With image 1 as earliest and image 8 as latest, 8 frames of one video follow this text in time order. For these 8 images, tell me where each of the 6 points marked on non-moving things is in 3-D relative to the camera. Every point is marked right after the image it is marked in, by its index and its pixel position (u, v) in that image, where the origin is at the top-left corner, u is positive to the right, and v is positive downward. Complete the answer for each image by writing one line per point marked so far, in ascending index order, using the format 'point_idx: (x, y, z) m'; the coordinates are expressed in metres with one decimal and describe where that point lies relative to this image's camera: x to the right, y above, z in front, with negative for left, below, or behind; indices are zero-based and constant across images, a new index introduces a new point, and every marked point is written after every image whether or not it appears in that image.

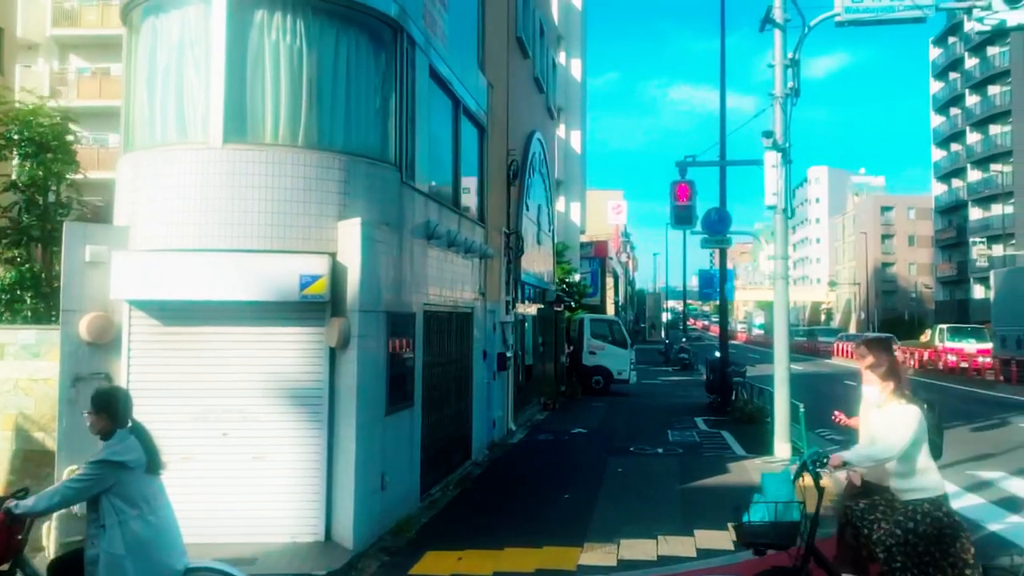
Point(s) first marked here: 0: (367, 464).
0: (-1.3, -1.6, +8.0) m
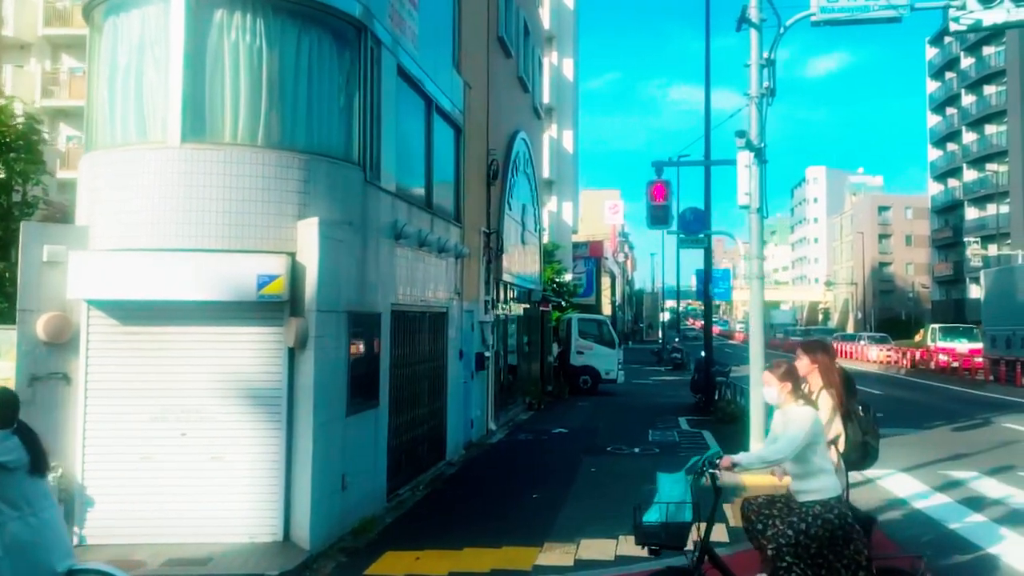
0: (-1.7, -1.6, +8.0) m
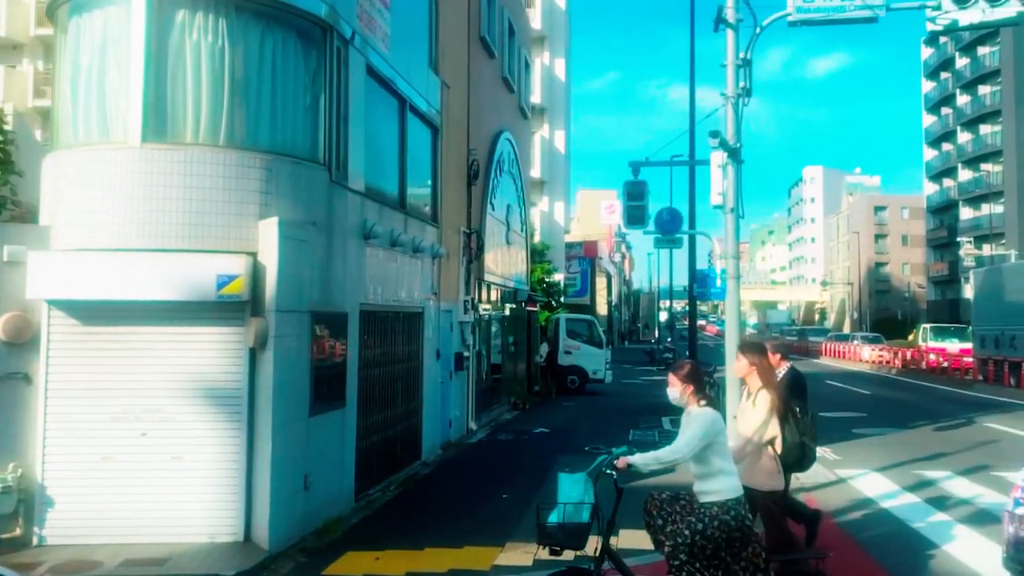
0: (-2.0, -1.6, +8.0) m
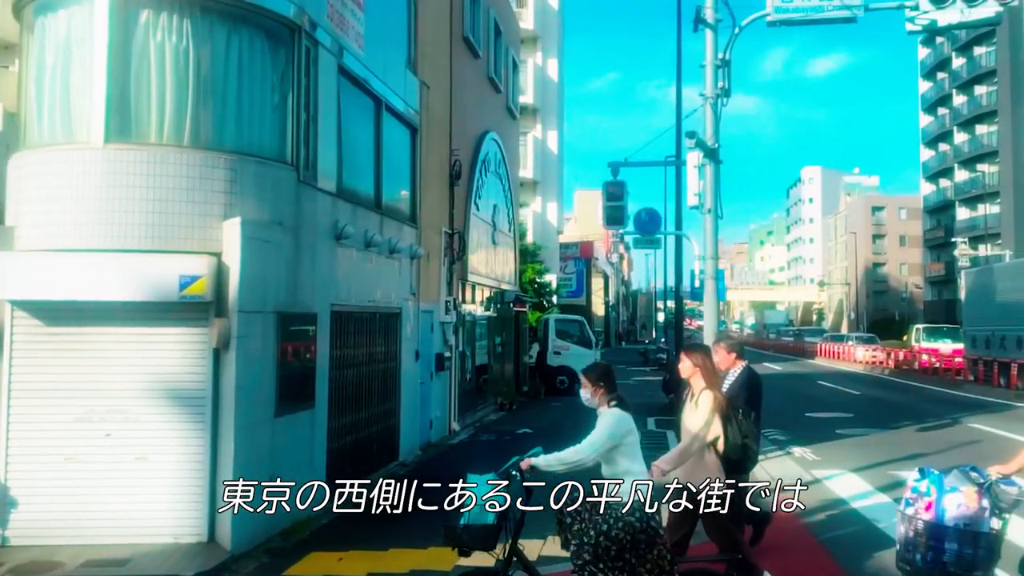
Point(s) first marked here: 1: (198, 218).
0: (-2.3, -1.6, +8.0) m
1: (-2.8, +0.6, +8.0) m
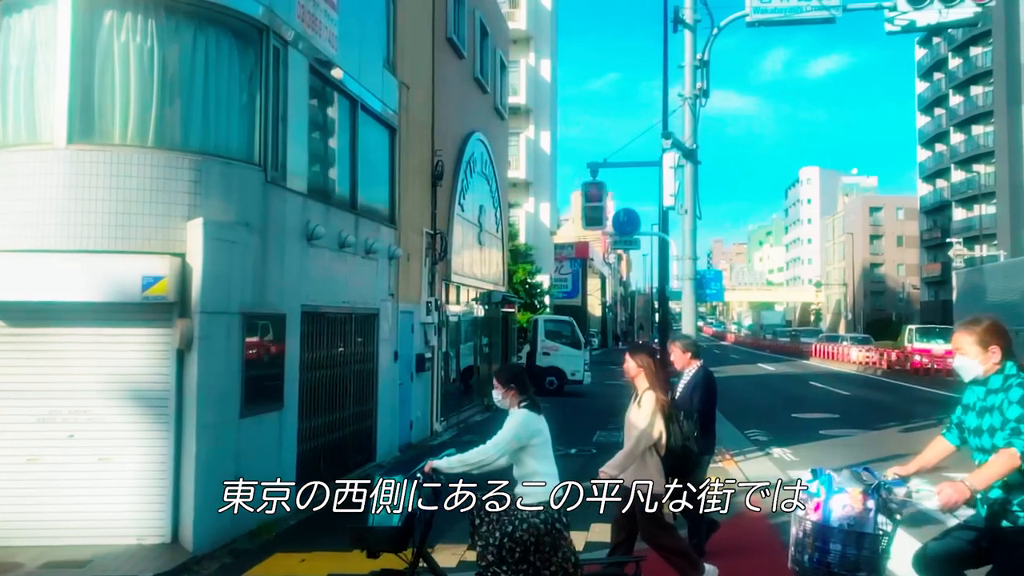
0: (-2.7, -1.6, +8.0) m
1: (-3.1, +0.6, +8.0) m
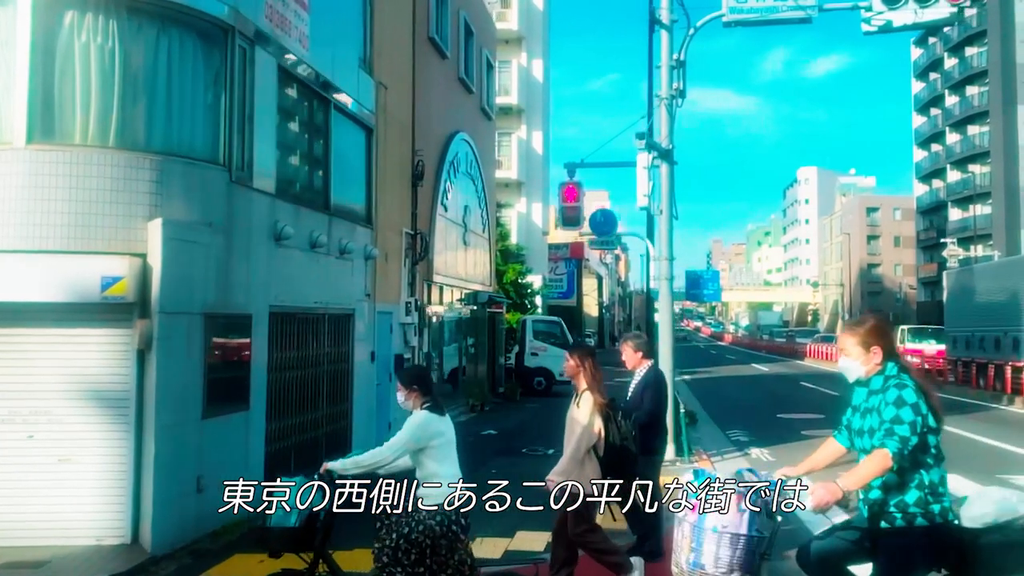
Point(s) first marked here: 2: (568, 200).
0: (-3.0, -1.6, +8.0) m
1: (-3.5, +0.6, +8.0) m
2: (+0.9, +1.4, +13.9) m
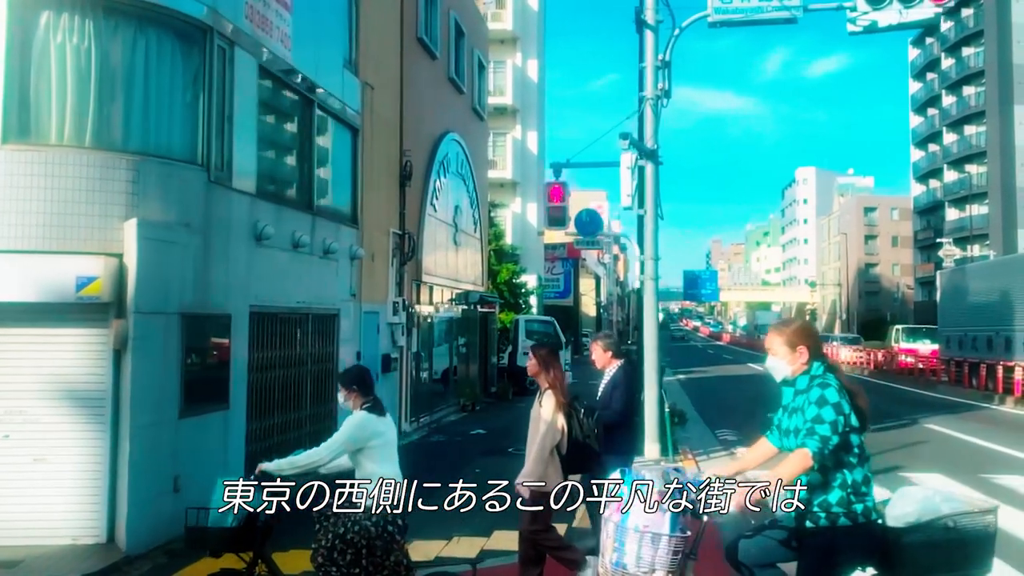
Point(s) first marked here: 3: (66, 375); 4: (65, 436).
0: (-3.2, -1.6, +8.0) m
1: (-3.7, +0.6, +8.0) m
2: (+0.6, +1.4, +13.9) m
3: (-3.9, -0.8, +8.0) m
4: (-3.9, -1.3, +7.9) m
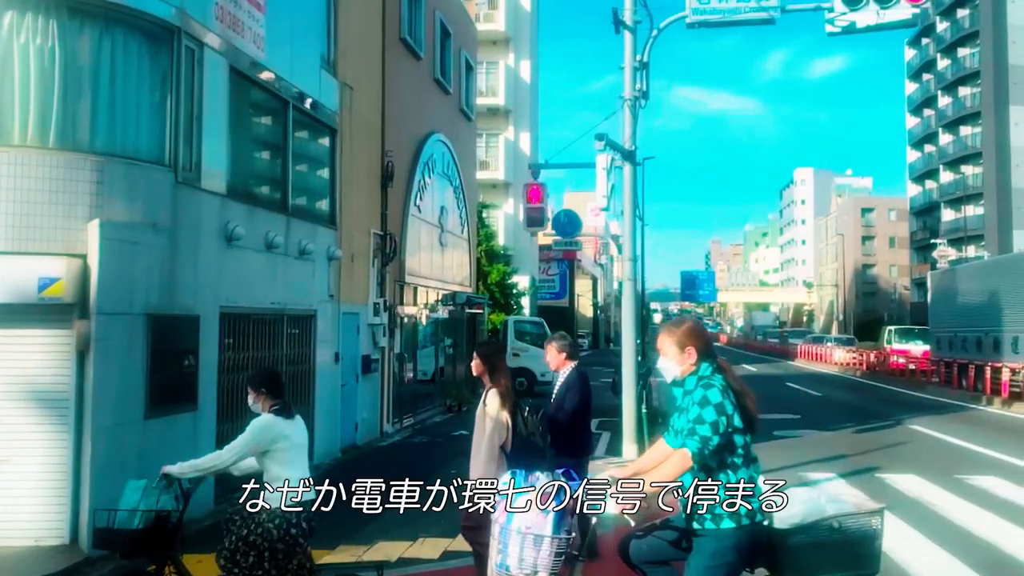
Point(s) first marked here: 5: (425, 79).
0: (-3.5, -1.6, +8.0) m
1: (-4.0, +0.6, +8.0) m
2: (+0.3, +1.3, +13.9) m
3: (-4.2, -0.8, +8.0) m
4: (-4.2, -1.3, +7.9) m
5: (-1.9, +4.5, +19.5) m
